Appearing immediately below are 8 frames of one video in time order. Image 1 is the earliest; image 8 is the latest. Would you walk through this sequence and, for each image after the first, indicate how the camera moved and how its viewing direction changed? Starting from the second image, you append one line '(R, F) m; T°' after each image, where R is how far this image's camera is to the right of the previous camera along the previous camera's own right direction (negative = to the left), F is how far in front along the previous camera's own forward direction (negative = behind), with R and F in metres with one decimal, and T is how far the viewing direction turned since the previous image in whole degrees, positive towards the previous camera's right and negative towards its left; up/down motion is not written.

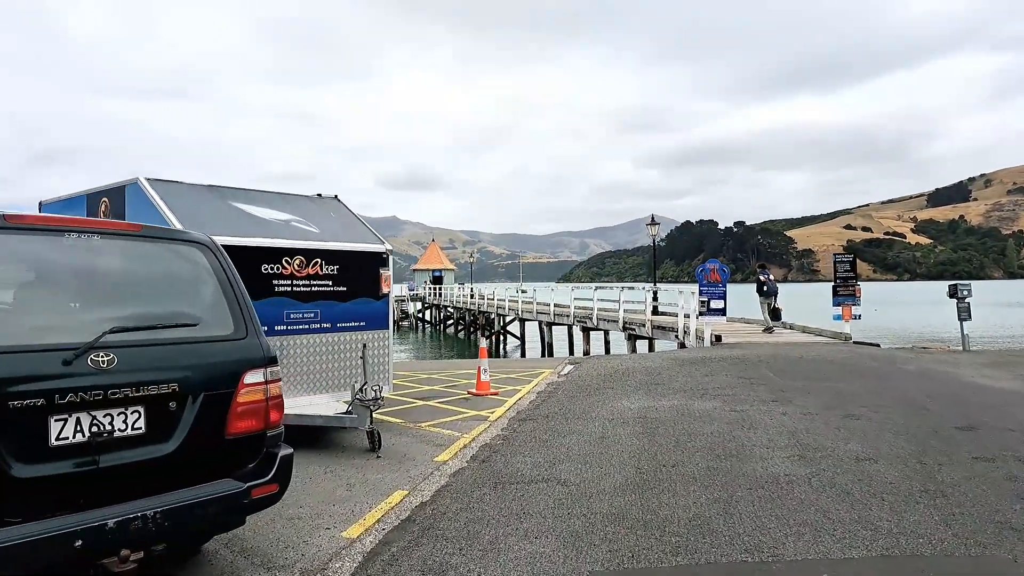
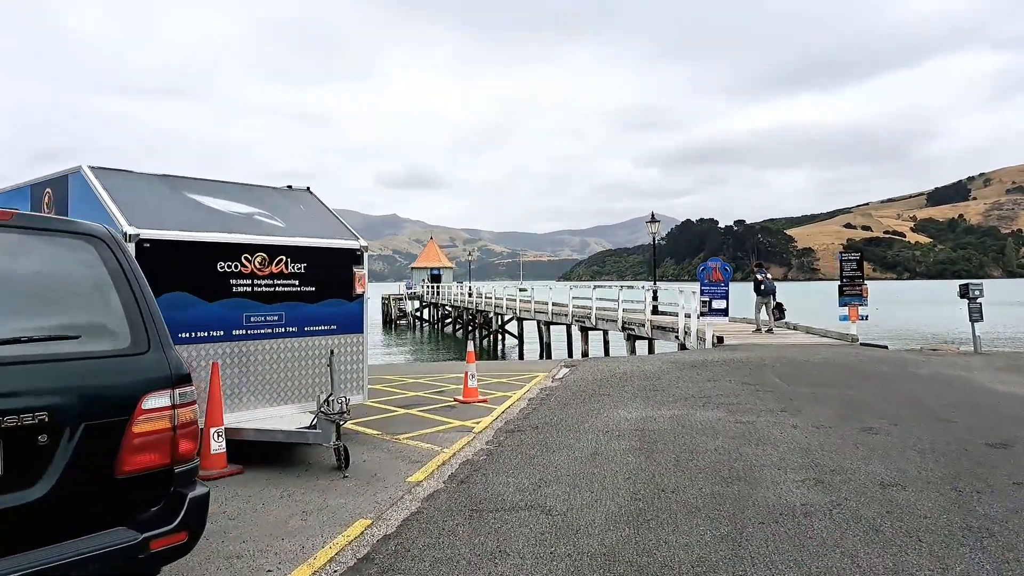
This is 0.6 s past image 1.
(+0.1, +0.6) m; 0°
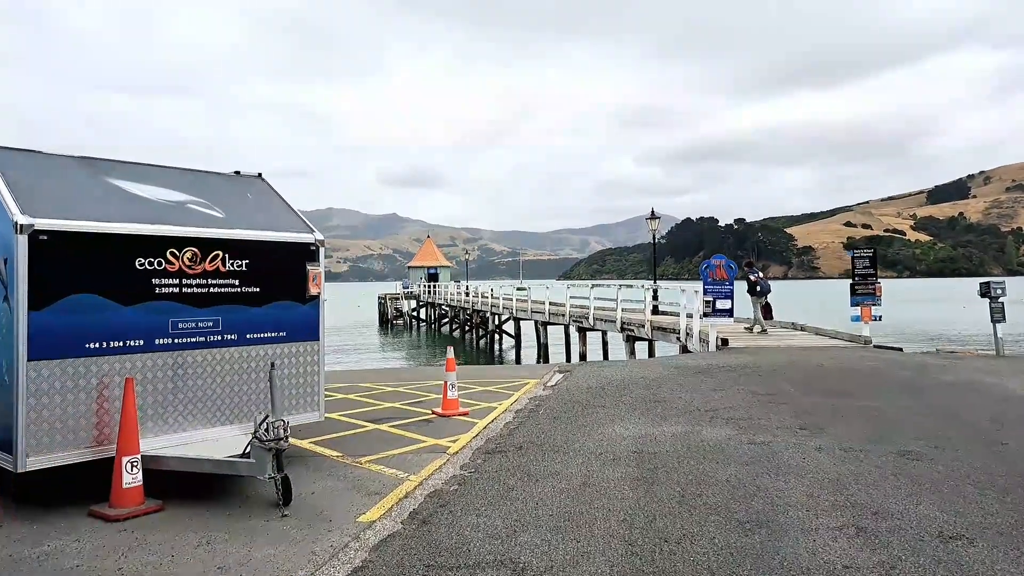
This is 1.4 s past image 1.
(+0.2, +0.9) m; 0°
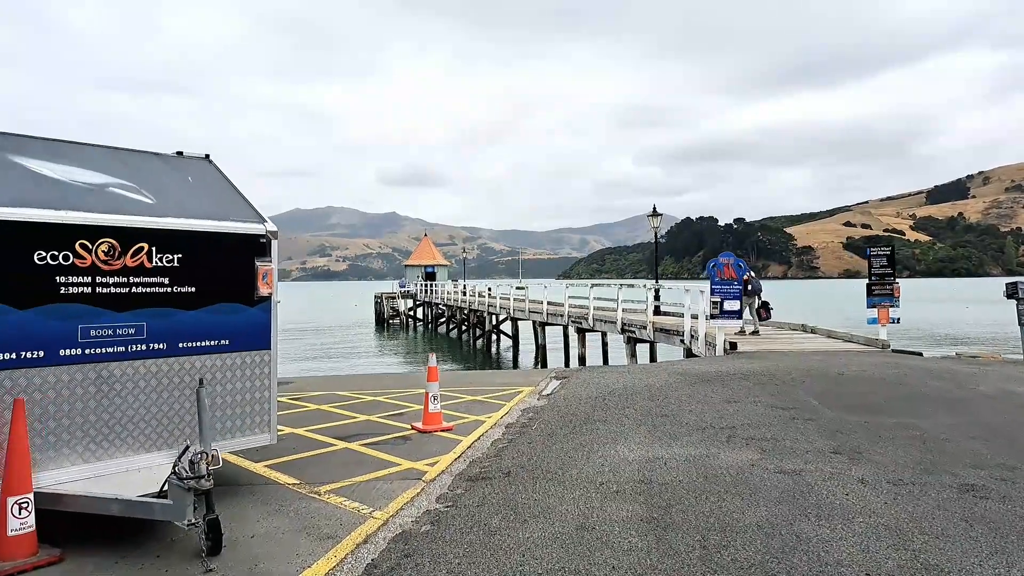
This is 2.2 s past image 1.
(+0.1, +0.9) m; 0°
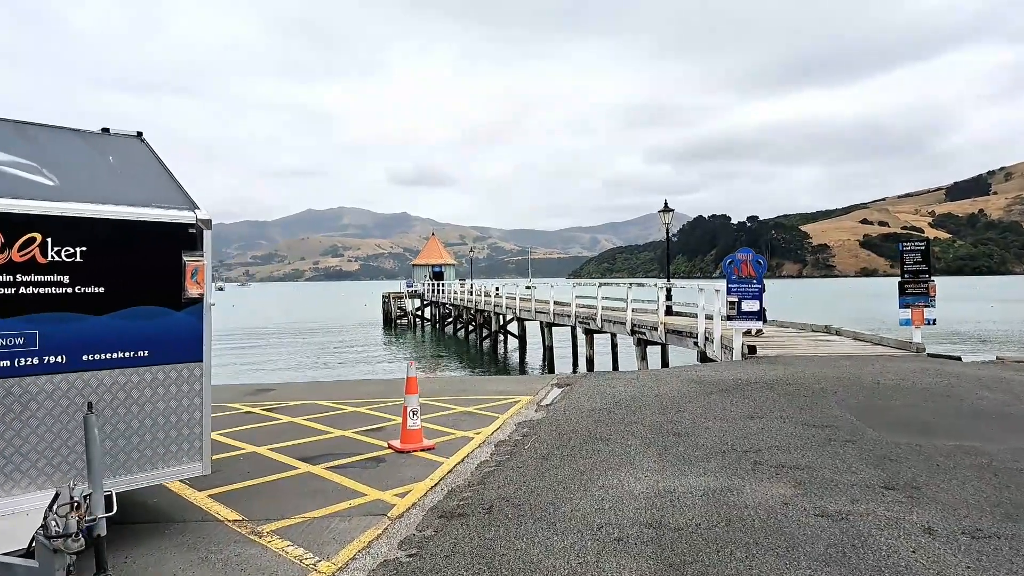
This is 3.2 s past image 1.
(+0.2, +0.9) m; -1°
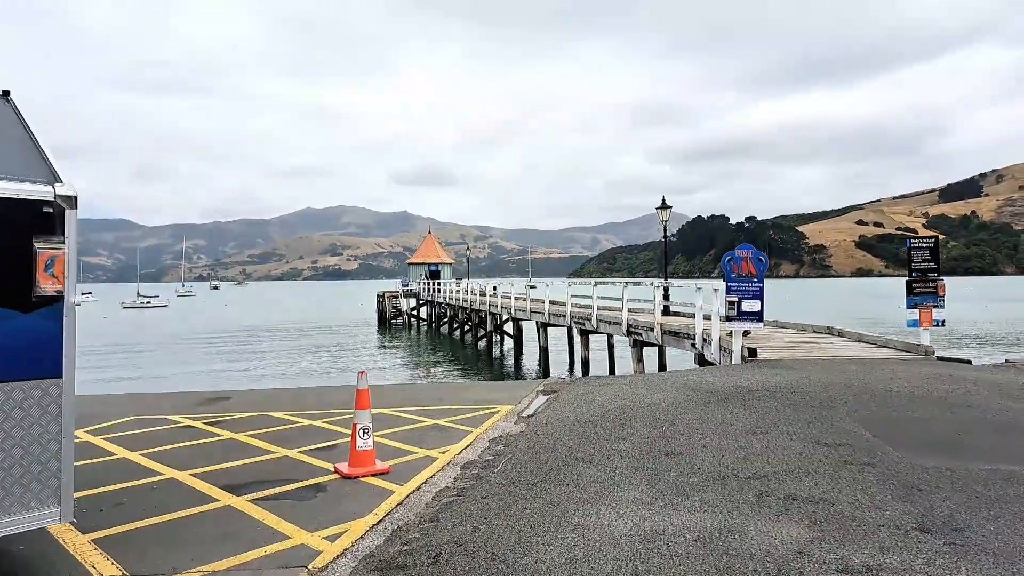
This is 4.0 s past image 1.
(+0.3, +0.9) m; 0°
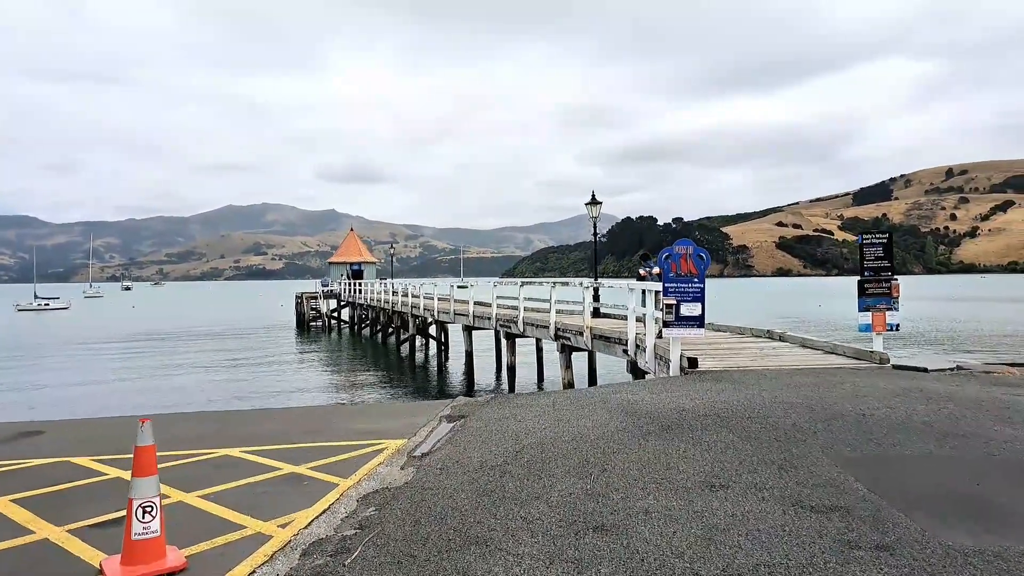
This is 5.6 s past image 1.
(+0.4, +1.8) m; +6°
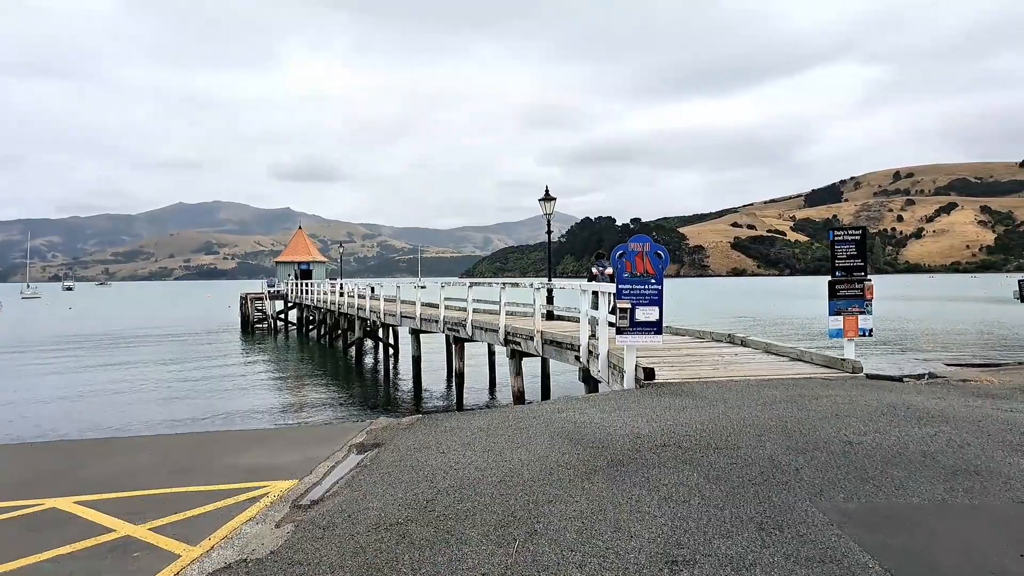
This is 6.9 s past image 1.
(+0.3, +1.3) m; +3°
